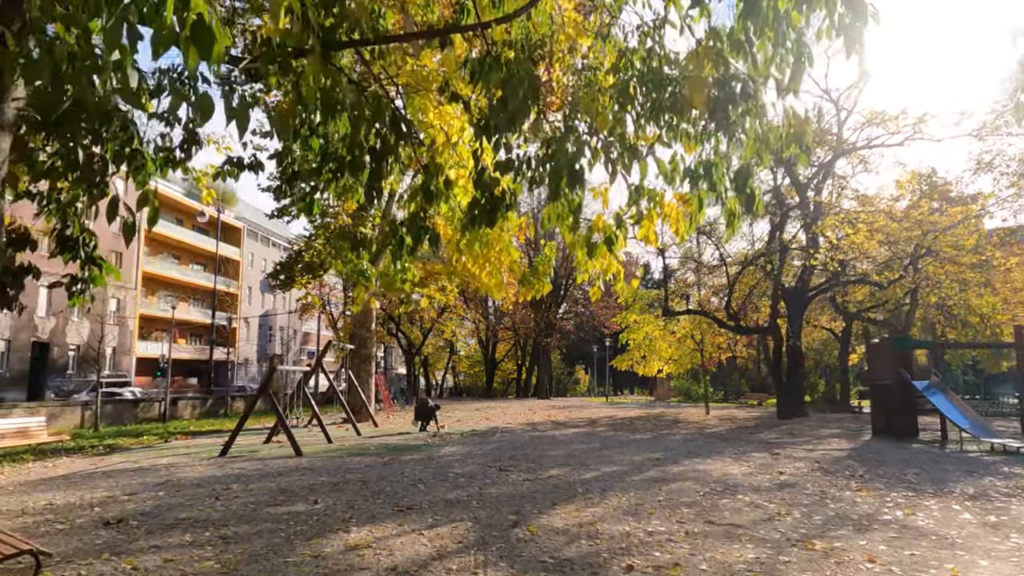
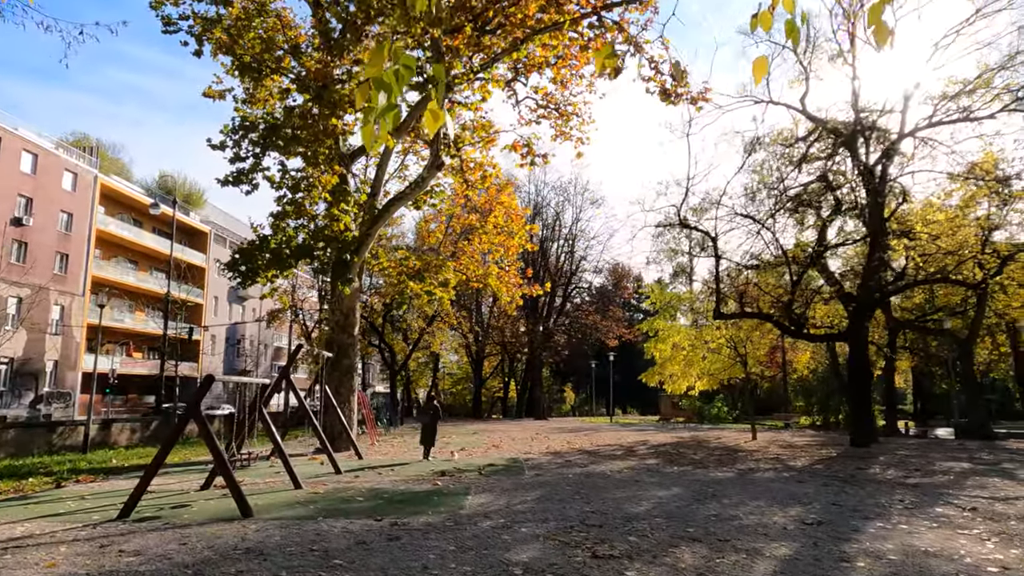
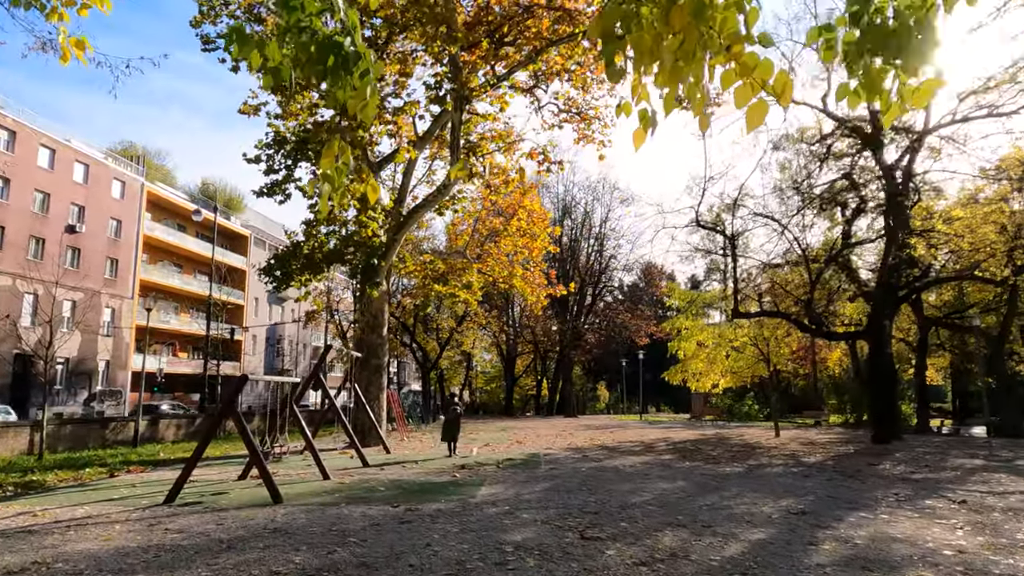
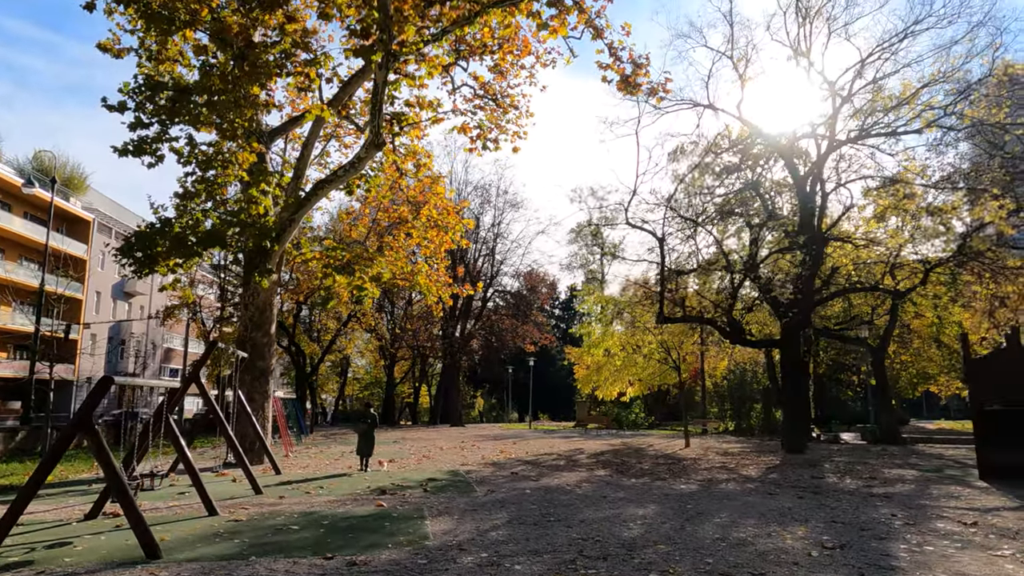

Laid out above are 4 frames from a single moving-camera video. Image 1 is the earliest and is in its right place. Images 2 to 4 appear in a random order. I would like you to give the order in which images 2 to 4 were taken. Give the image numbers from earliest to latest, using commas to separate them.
3, 2, 4
